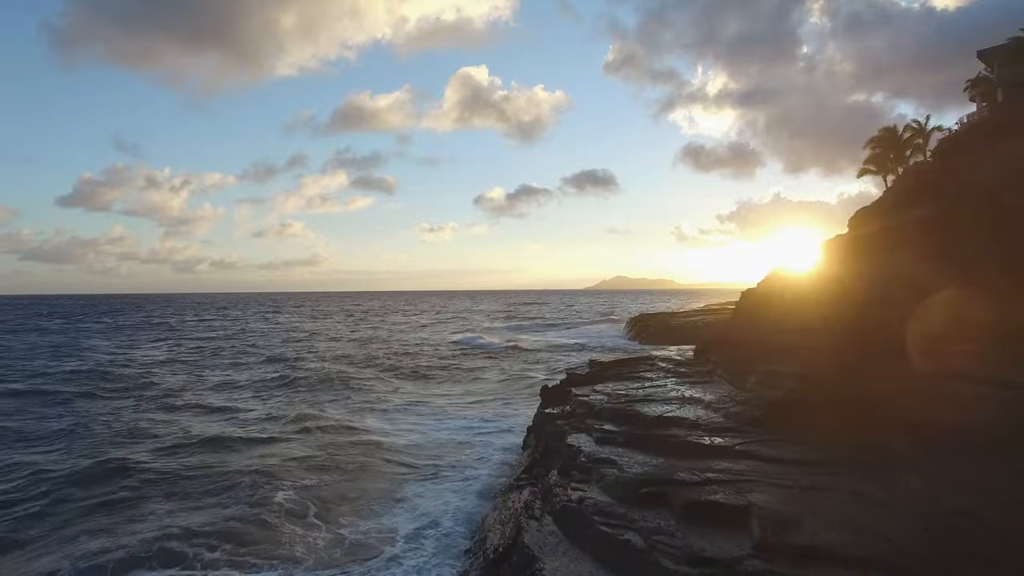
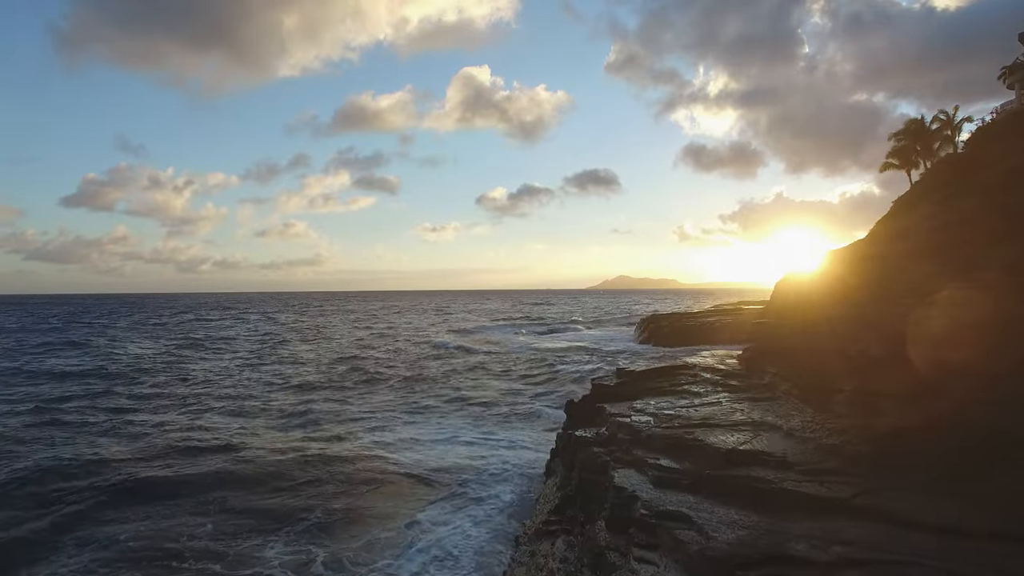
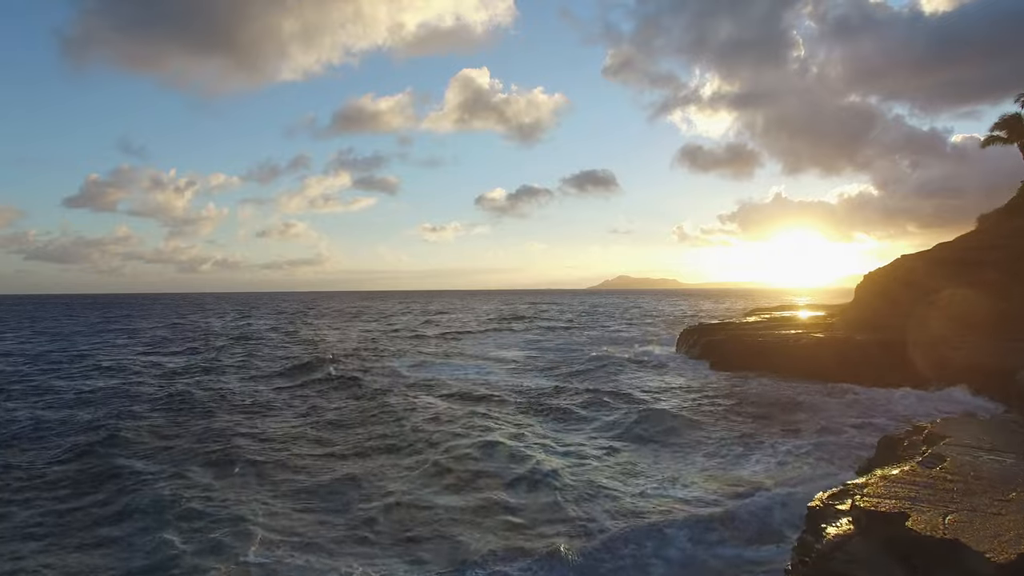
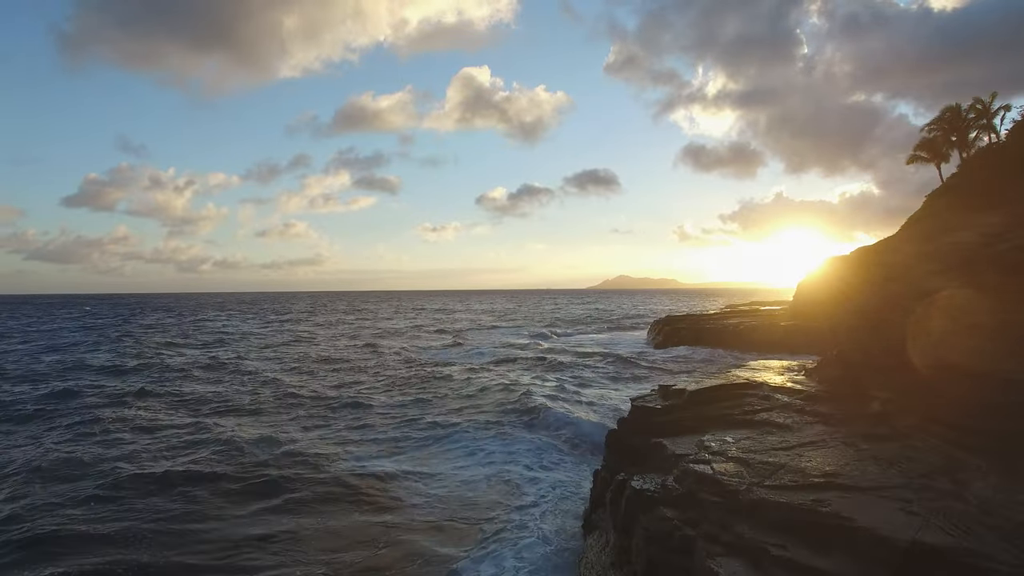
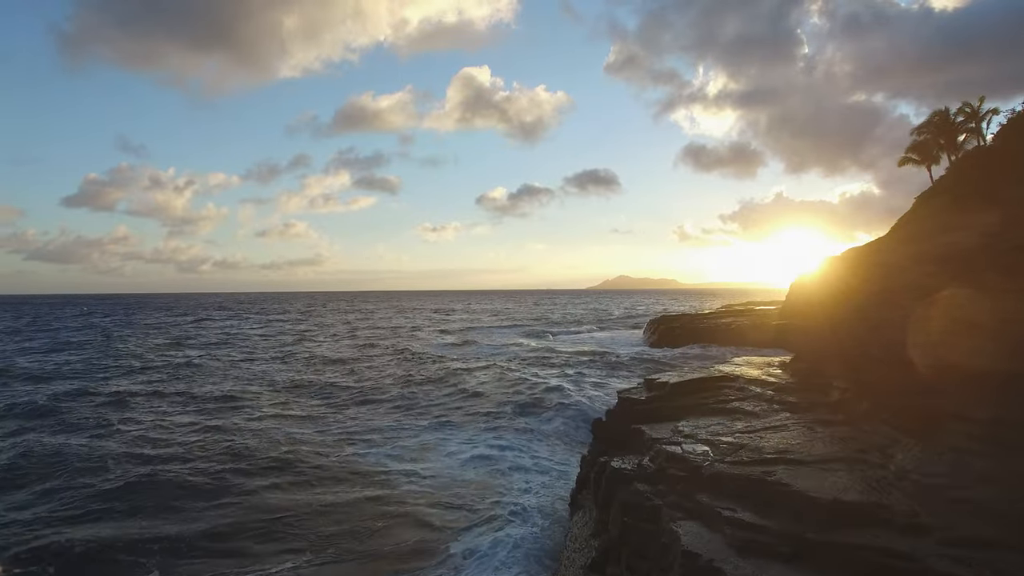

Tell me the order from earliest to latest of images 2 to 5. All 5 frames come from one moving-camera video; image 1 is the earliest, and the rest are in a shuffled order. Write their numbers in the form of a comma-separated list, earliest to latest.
2, 5, 4, 3
